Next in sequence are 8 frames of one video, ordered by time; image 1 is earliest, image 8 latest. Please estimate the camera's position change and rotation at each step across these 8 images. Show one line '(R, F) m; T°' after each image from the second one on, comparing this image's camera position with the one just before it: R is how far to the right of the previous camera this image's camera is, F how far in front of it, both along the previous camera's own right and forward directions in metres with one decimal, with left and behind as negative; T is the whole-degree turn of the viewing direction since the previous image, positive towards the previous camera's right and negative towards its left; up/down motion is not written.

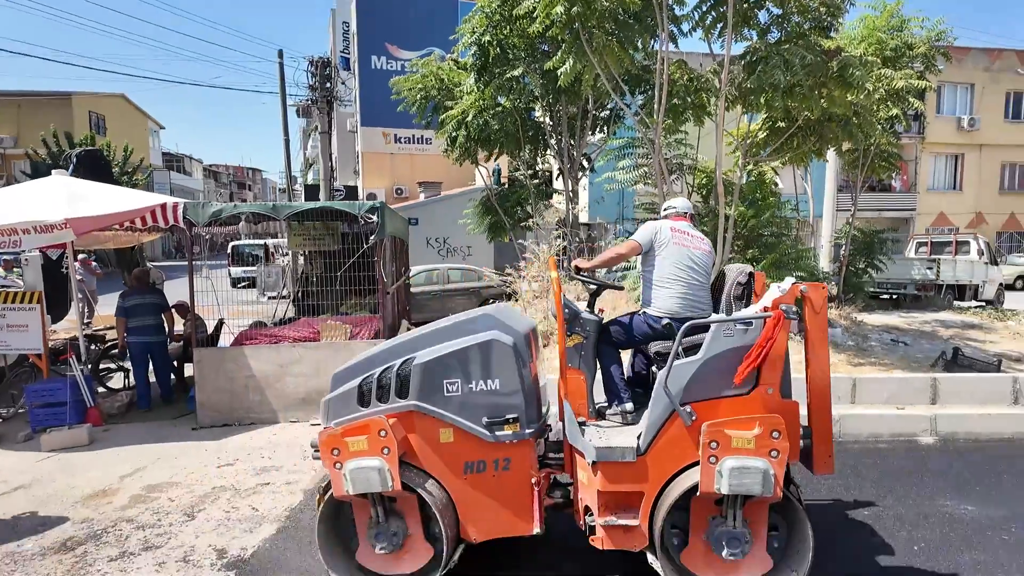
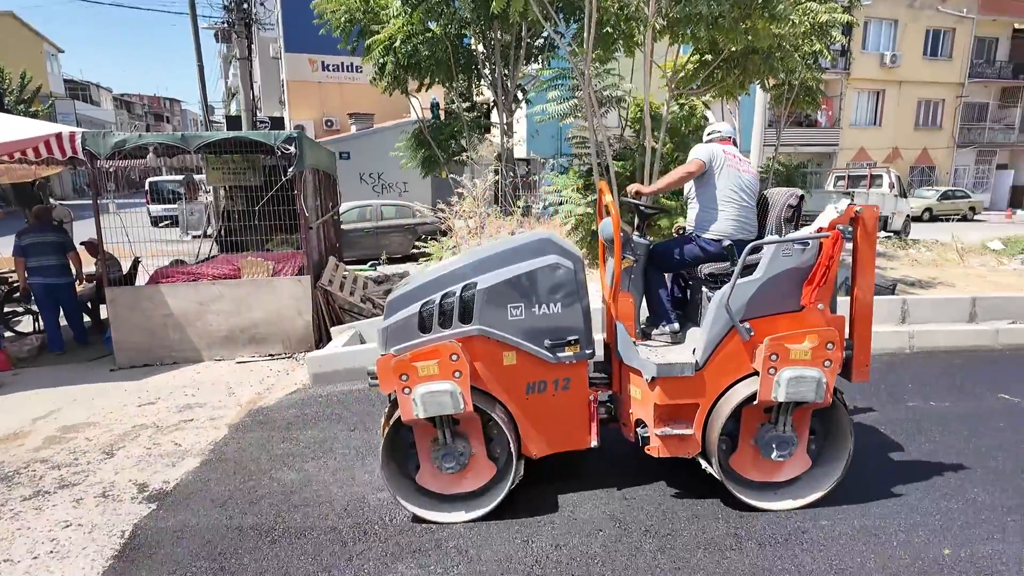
(+0.2, -0.1) m; +5°
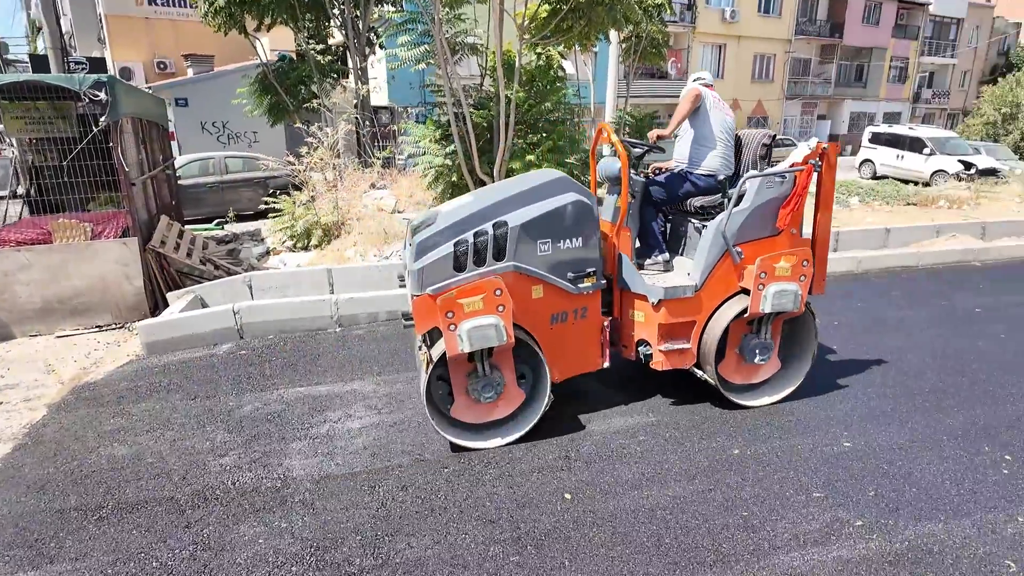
(+0.2, -0.1) m; +12°
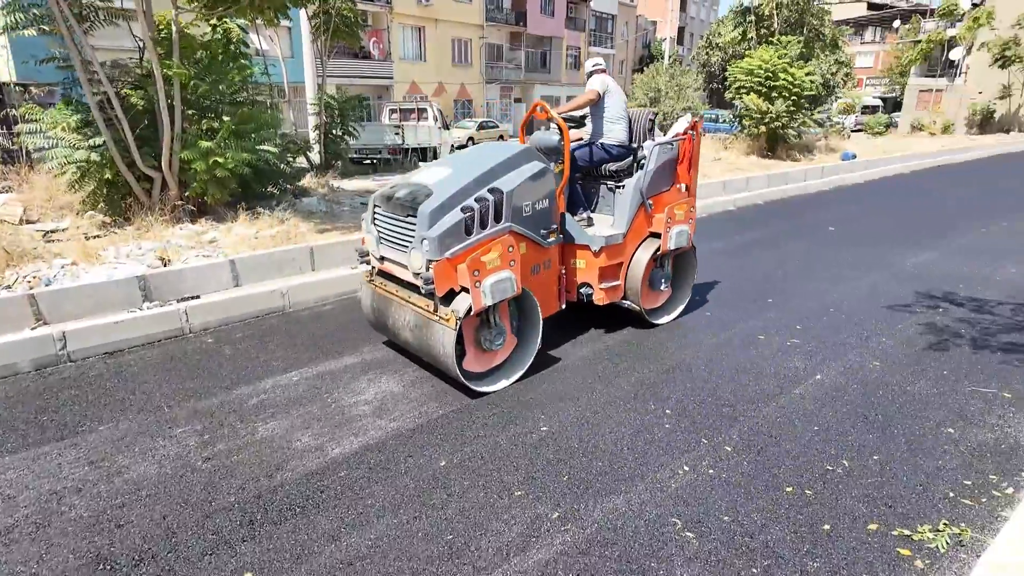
(+0.4, +0.3) m; +24°
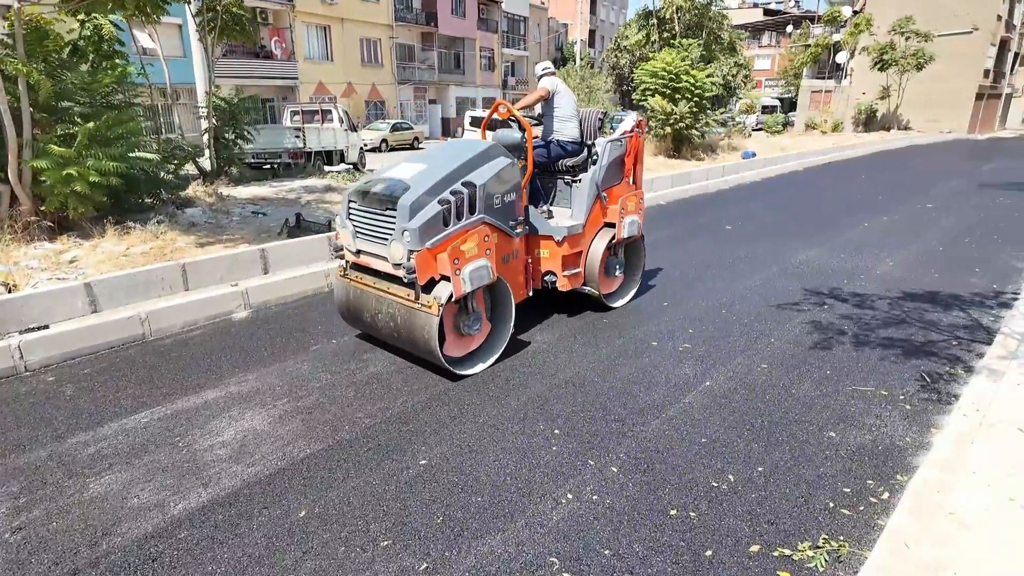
(+0.3, +0.2) m; +7°
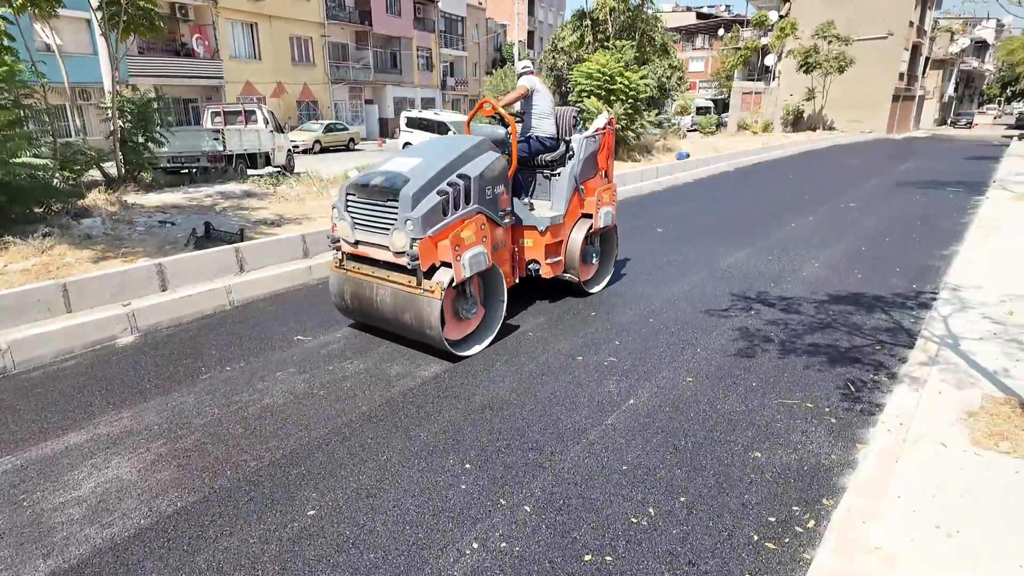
(+0.2, +0.3) m; +5°
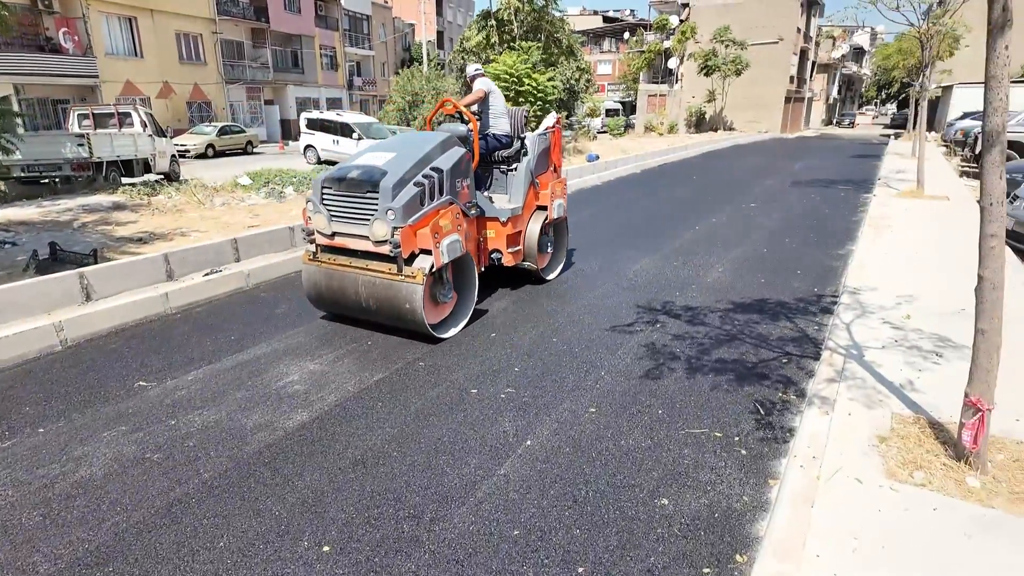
(+0.3, +0.5) m; +7°
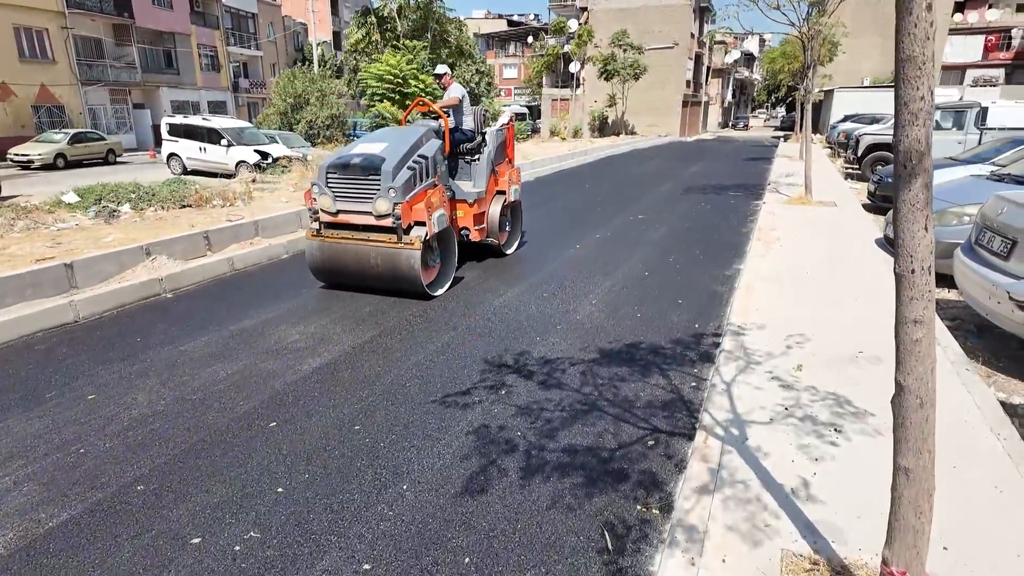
(+0.8, +1.1) m; +8°
